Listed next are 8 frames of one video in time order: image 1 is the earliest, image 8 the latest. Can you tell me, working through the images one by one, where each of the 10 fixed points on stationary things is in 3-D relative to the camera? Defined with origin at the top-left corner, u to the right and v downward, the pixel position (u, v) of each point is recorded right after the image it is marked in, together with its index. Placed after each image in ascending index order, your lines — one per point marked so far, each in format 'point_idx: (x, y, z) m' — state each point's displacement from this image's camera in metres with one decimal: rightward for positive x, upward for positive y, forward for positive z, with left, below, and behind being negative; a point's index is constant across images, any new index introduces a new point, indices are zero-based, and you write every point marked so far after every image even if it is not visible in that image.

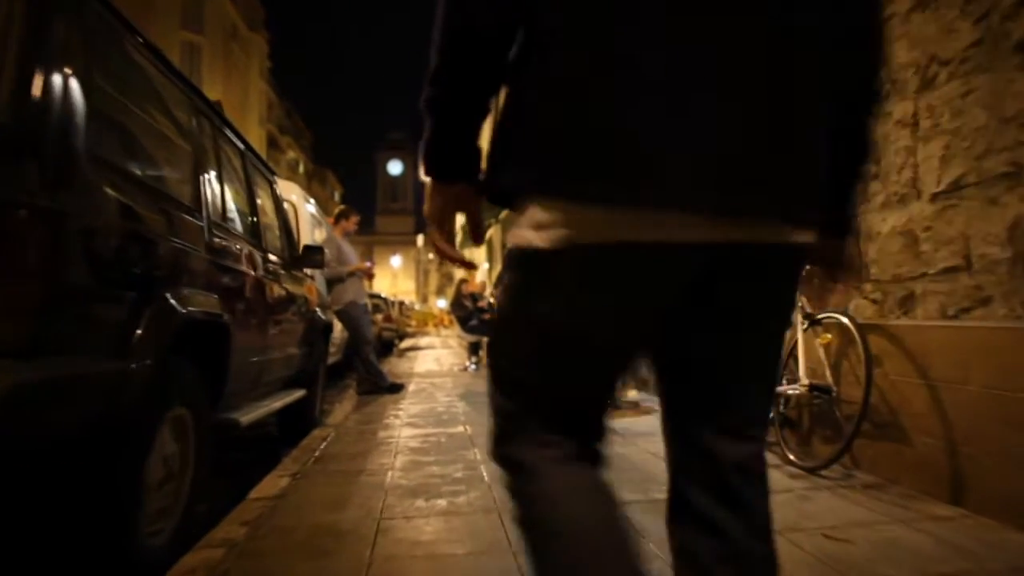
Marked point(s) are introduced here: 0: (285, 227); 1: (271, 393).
0: (-1.9, +0.5, +5.9) m
1: (-1.8, -0.8, +5.2) m
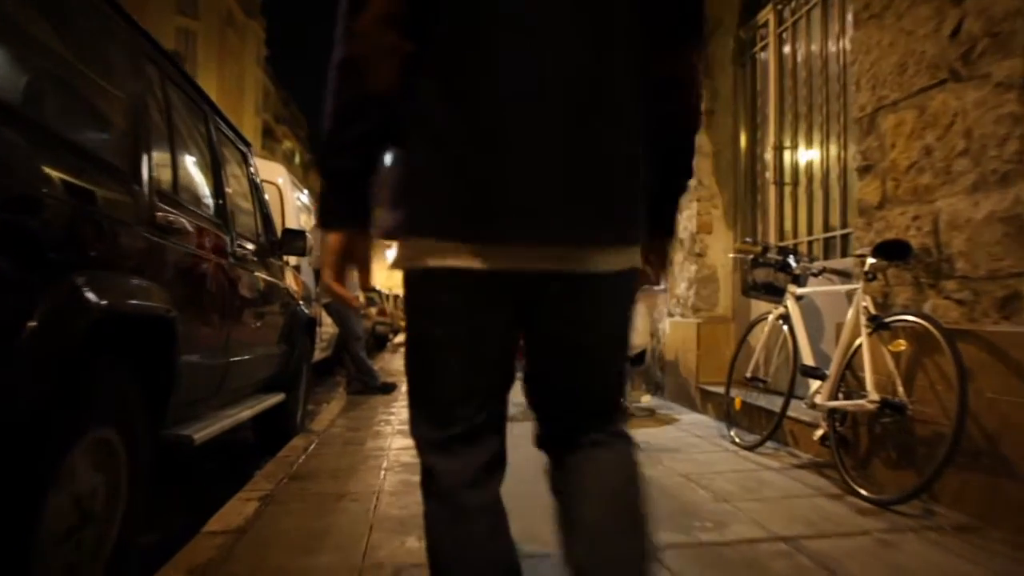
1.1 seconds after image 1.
0: (-1.8, +0.6, +5.2) m
1: (-1.7, -0.7, +4.5) m
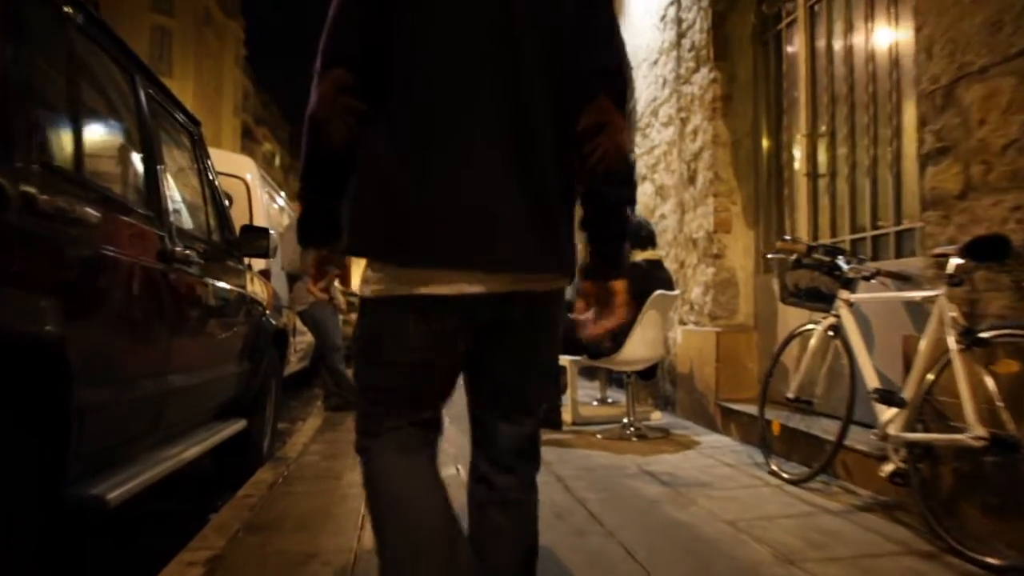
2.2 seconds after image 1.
0: (-1.8, +0.5, +4.4) m
1: (-1.7, -0.8, +3.8) m
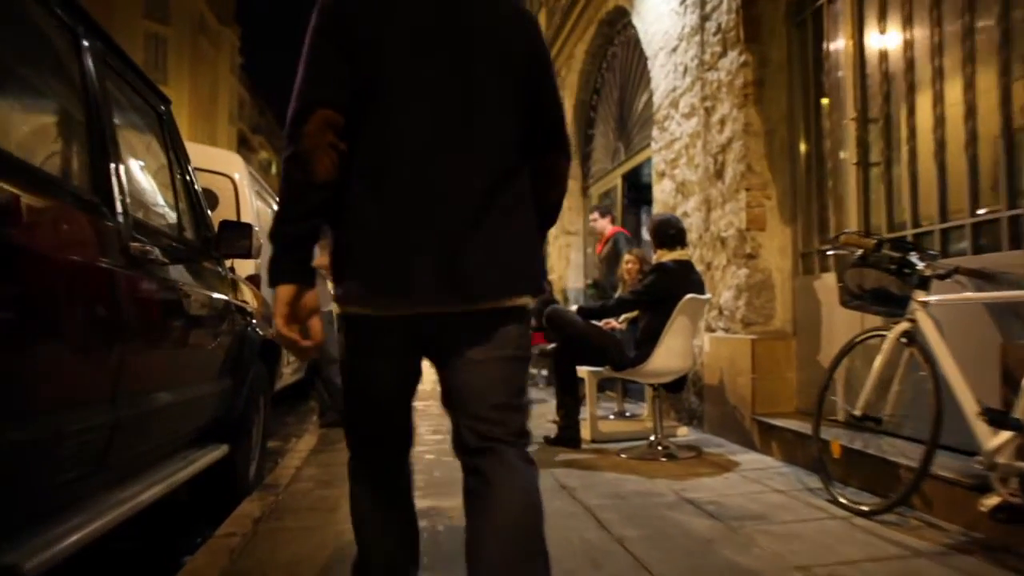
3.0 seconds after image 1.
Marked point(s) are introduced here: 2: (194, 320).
0: (-1.7, +0.5, +3.9) m
1: (-1.6, -0.8, +3.2) m
2: (-1.5, -0.1, +3.3) m
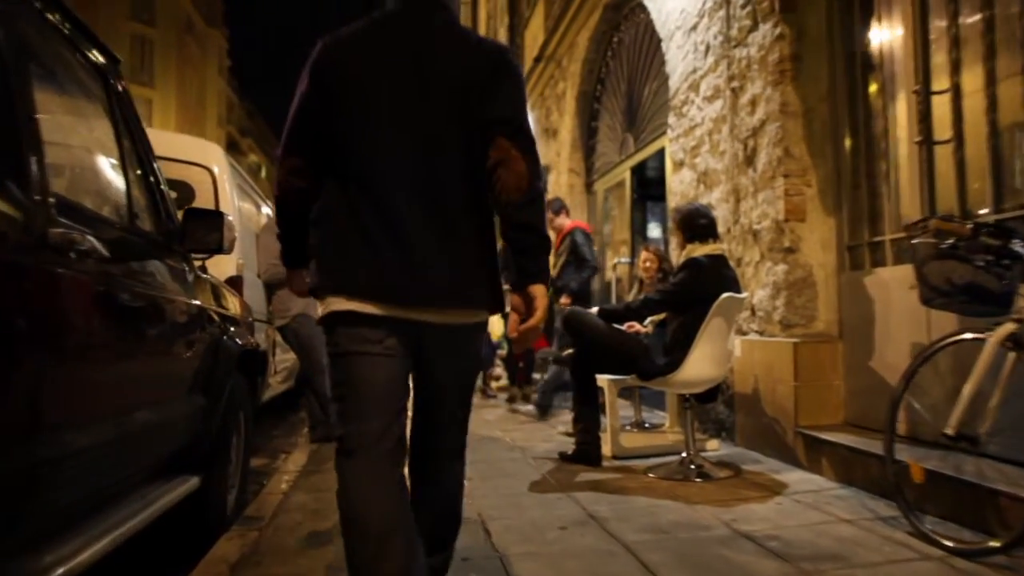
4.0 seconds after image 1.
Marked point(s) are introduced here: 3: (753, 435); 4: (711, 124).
0: (-1.6, +0.5, +3.3) m
1: (-1.5, -0.8, +2.6) m
2: (-1.4, -0.2, +2.7) m
3: (+1.7, -1.1, +5.1) m
4: (+1.7, +1.4, +6.0) m
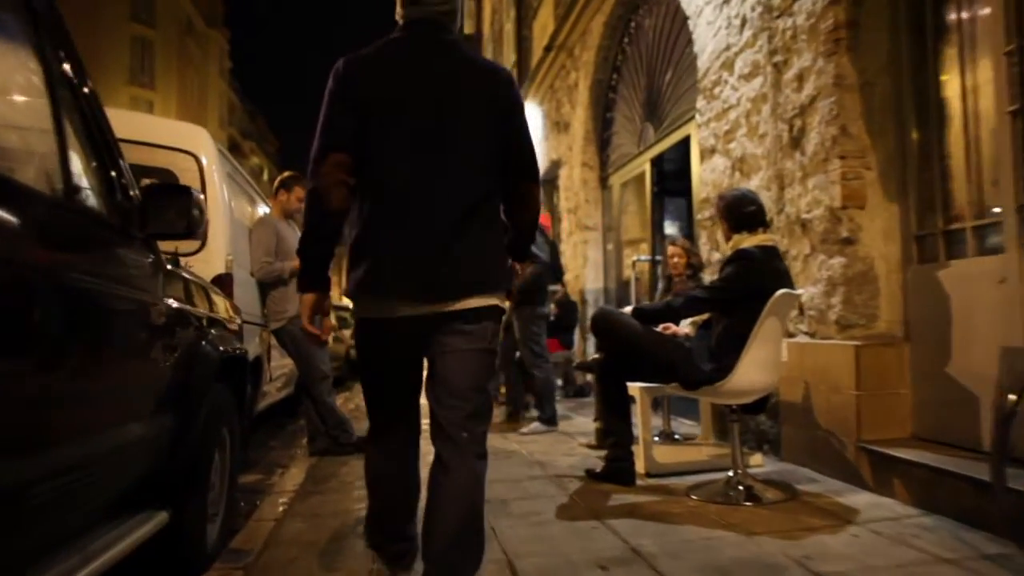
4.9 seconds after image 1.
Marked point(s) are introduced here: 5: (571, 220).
0: (-1.5, +0.5, +2.8) m
1: (-1.3, -0.8, +2.1) m
2: (-1.2, -0.1, +2.2) m
3: (+1.9, -1.0, +4.6) m
4: (+1.8, +1.4, +5.4) m
5: (+0.9, +1.0, +10.9) m
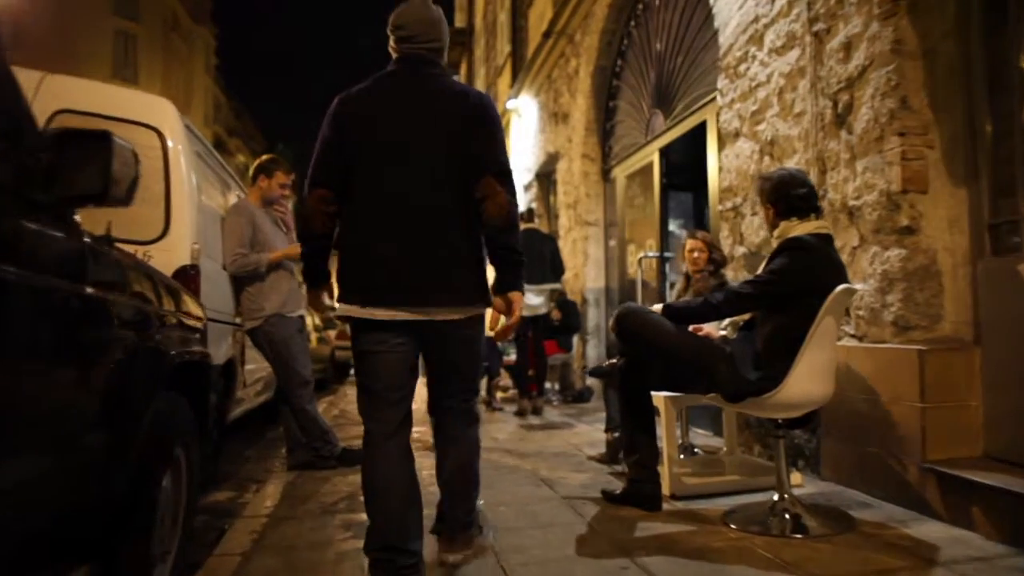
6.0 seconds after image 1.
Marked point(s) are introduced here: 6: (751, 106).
0: (-1.4, +0.5, +2.1) m
1: (-1.3, -0.7, +1.5) m
2: (-1.2, -0.1, +1.6) m
3: (+1.9, -1.0, +4.0) m
4: (+1.8, +1.4, +4.8) m
5: (+0.8, +1.0, +10.3) m
6: (+1.8, +1.3, +5.2) m
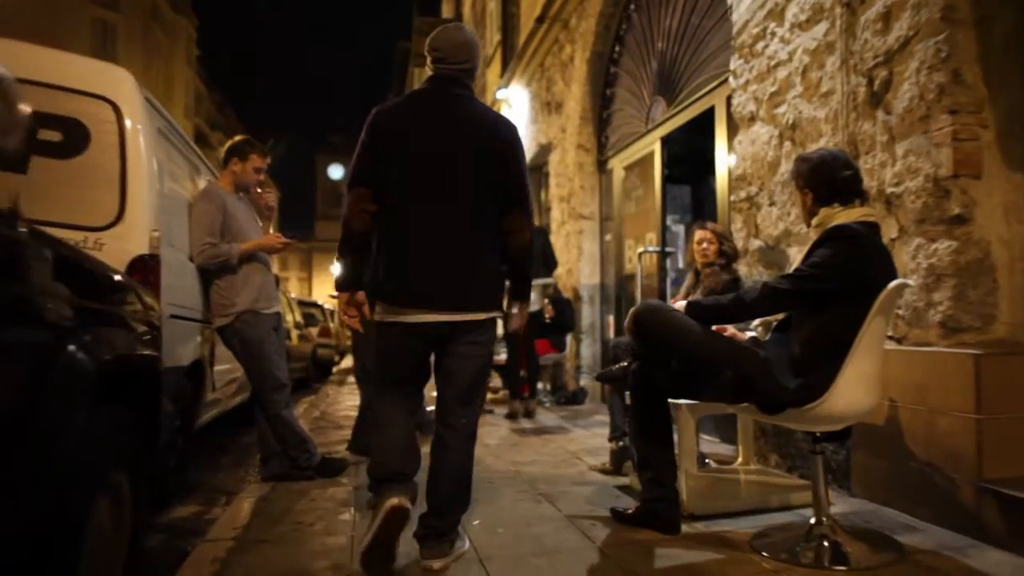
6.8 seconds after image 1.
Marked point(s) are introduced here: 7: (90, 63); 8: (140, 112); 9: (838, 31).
0: (-1.4, +0.6, +1.7) m
1: (-1.2, -0.7, +1.0) m
2: (-1.1, -0.1, +1.1) m
3: (+1.9, -1.0, +3.6) m
4: (+1.8, +1.4, +4.4) m
5: (+0.7, +1.1, +9.9) m
6: (+1.7, +1.4, +4.8) m
7: (-2.5, +1.3, +4.3) m
8: (-2.3, +1.1, +4.3) m
9: (+1.9, +1.5, +4.1) m
